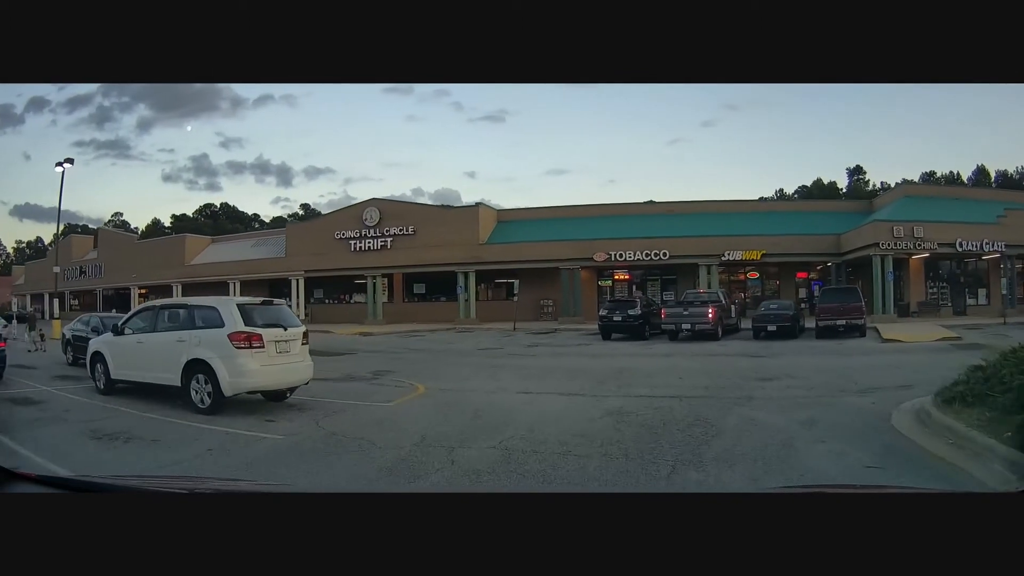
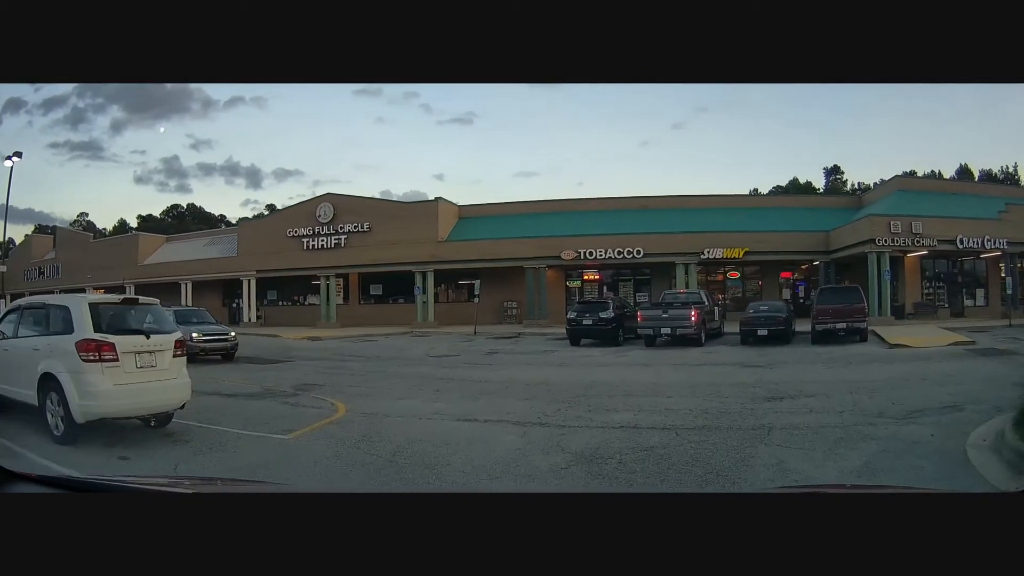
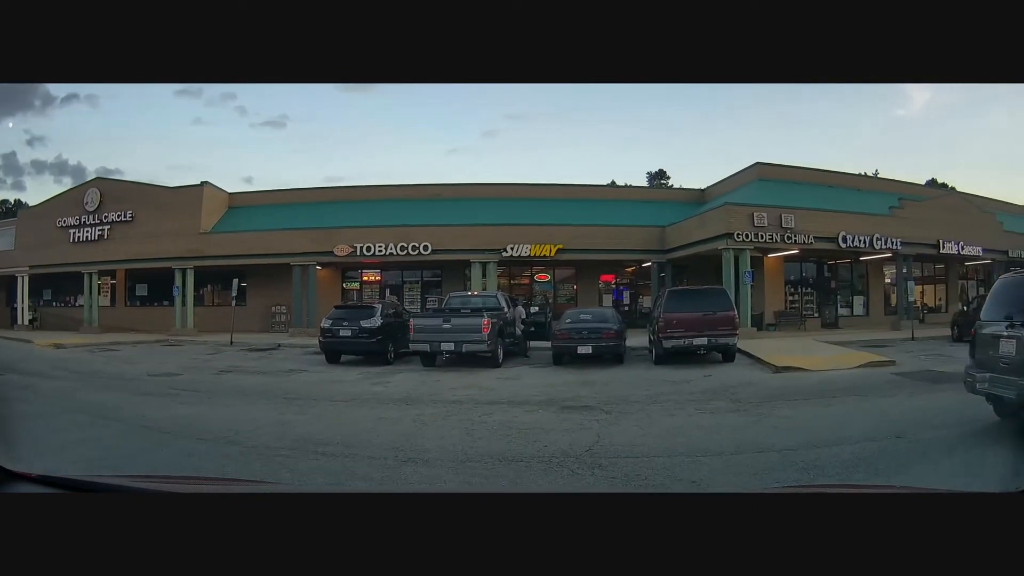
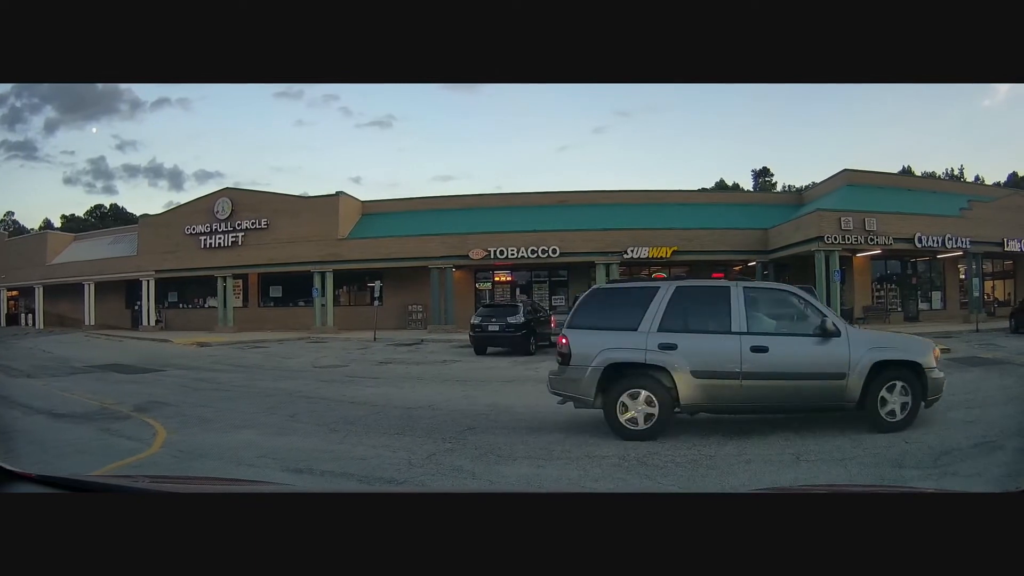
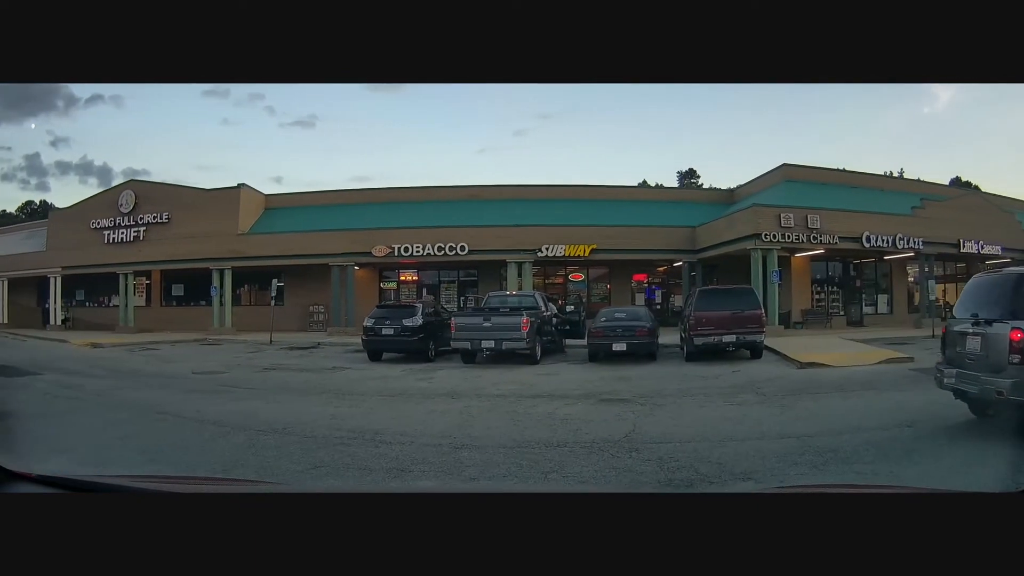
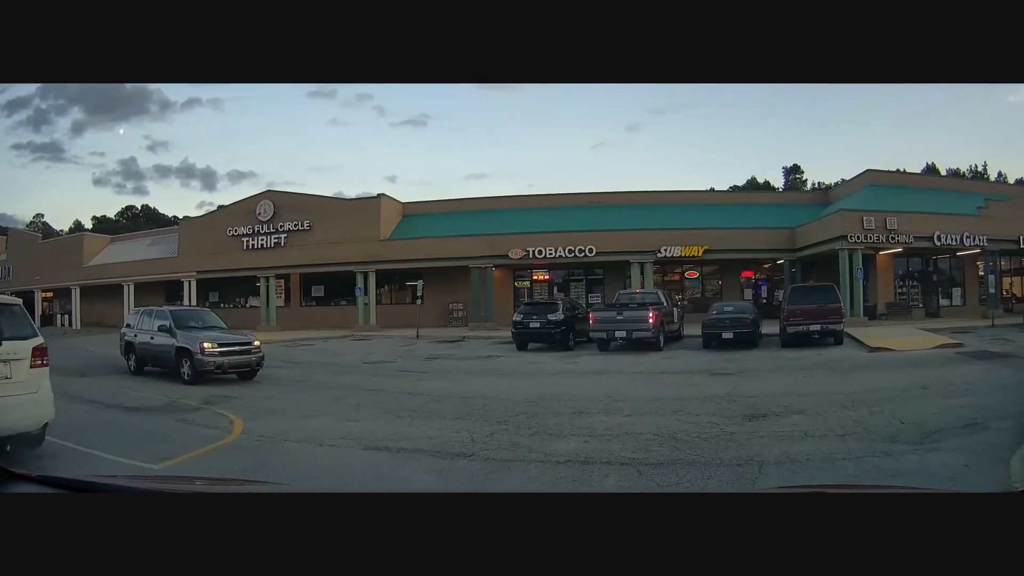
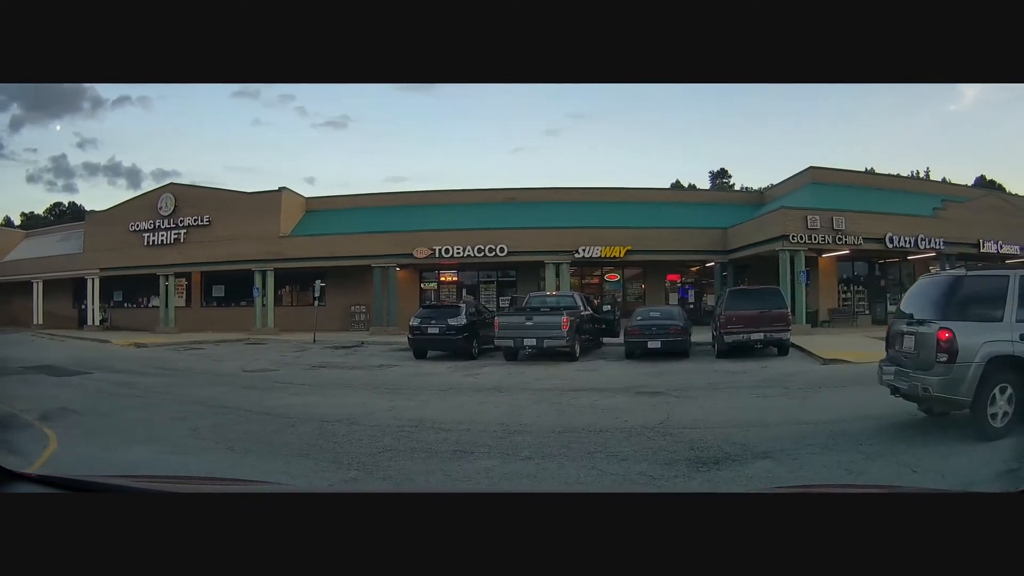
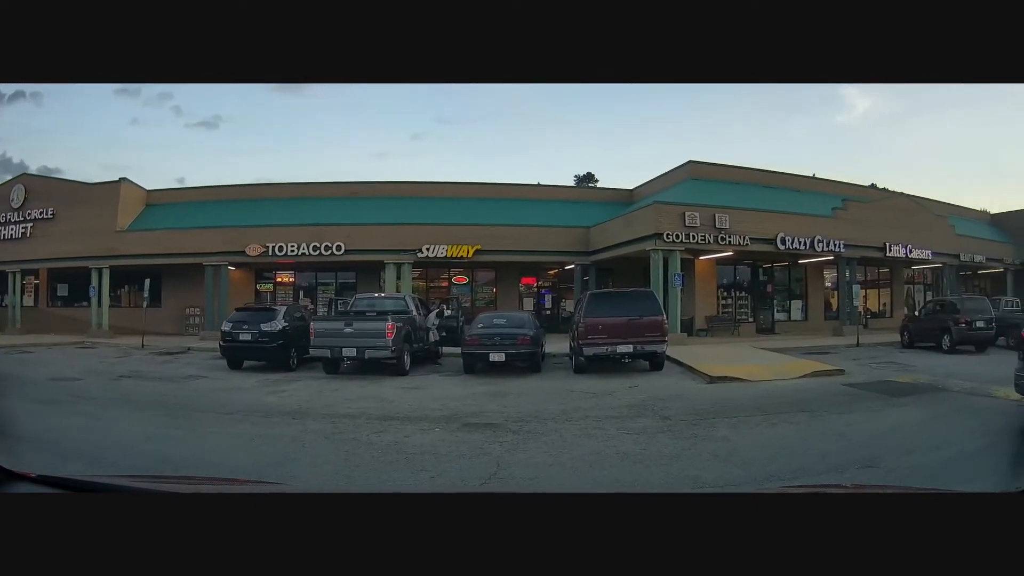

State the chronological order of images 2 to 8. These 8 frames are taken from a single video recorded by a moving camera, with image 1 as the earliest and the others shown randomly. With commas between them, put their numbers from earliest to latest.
2, 6, 4, 7, 5, 3, 8
